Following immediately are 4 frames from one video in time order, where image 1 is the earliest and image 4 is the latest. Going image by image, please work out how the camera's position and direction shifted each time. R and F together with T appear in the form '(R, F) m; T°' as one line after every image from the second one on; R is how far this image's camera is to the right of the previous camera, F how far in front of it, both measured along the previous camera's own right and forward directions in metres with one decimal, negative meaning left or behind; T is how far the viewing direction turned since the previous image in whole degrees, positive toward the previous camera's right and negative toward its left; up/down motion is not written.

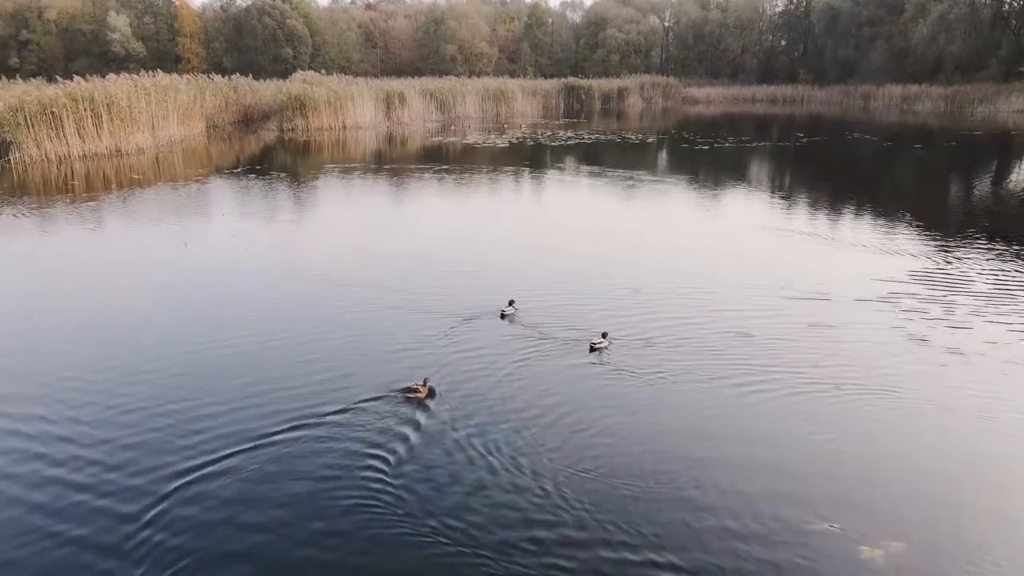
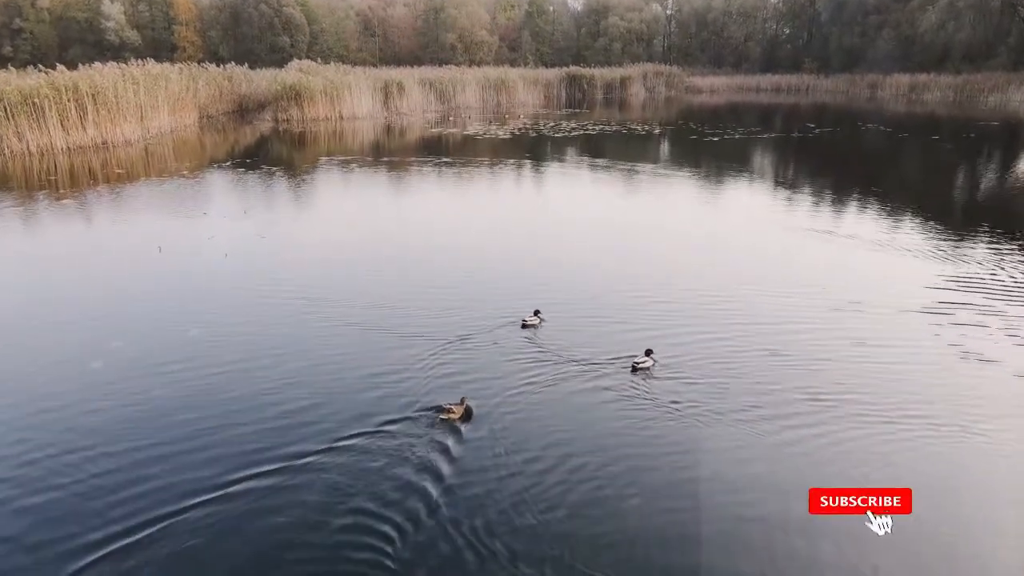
(-0.1, +0.7) m; 0°
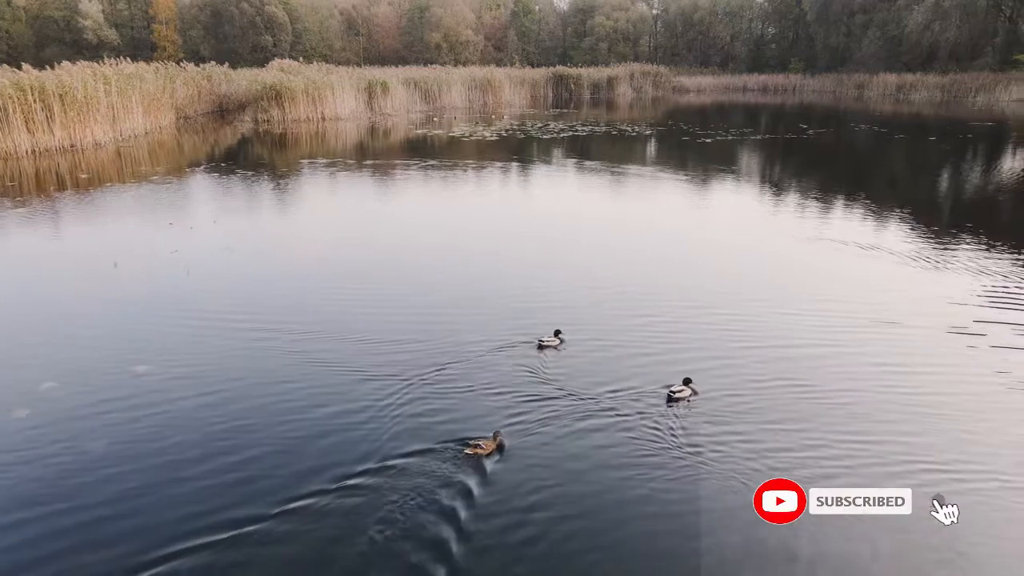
(0.0, +0.6) m; +1°
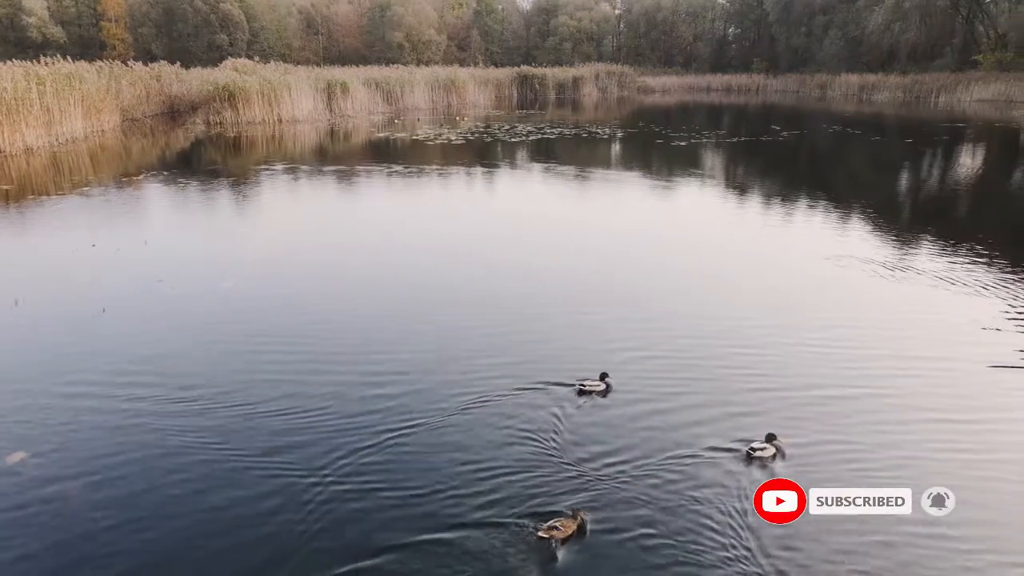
(-0.1, +0.9) m; +3°
